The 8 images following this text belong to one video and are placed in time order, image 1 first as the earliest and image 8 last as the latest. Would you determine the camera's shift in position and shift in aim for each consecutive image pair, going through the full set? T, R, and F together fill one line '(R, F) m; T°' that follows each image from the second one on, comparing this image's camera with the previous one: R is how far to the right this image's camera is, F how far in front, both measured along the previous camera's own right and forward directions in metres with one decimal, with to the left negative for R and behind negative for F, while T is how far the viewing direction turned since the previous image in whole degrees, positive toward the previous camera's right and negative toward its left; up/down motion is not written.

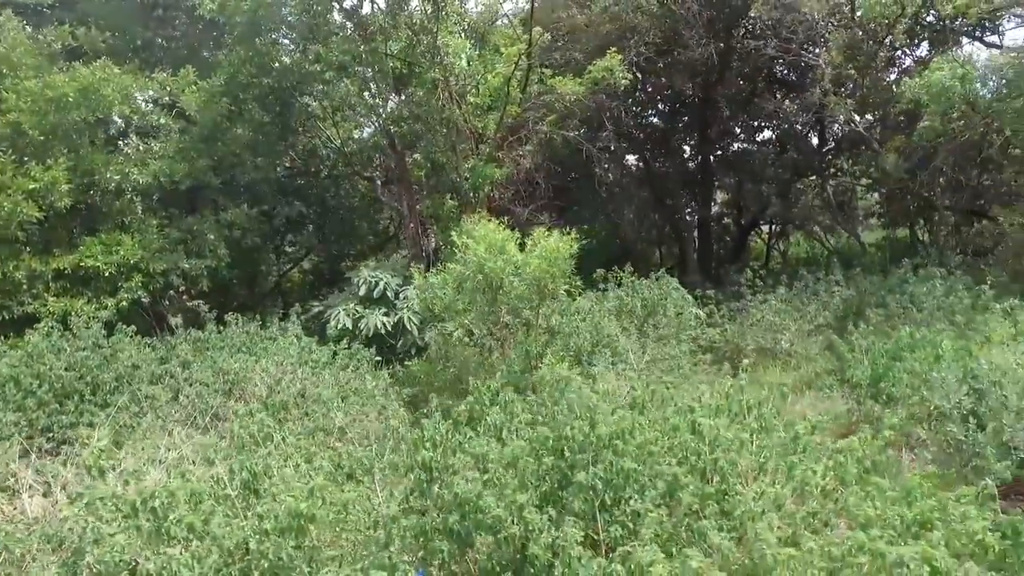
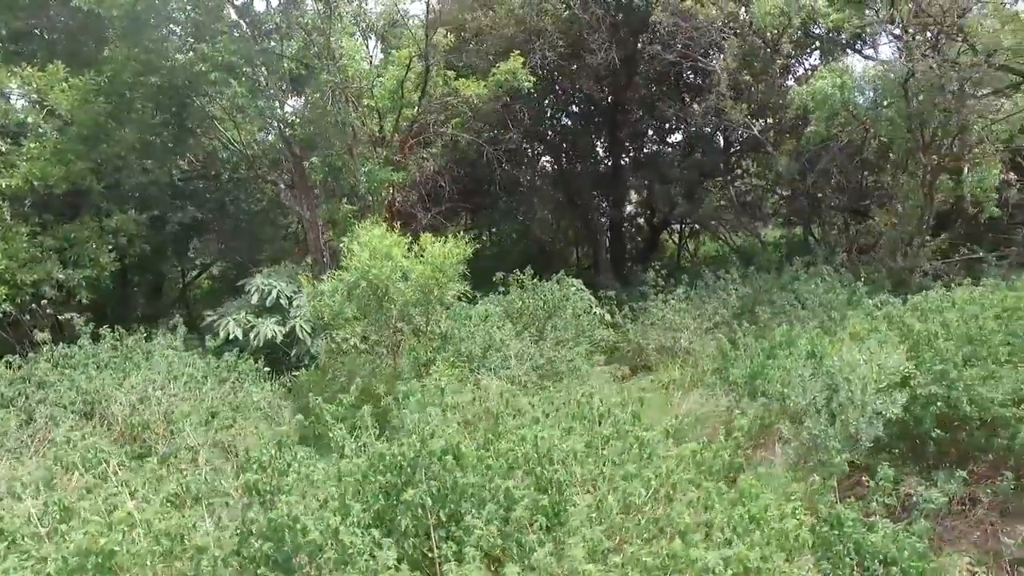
(+0.3, 0.0) m; +6°
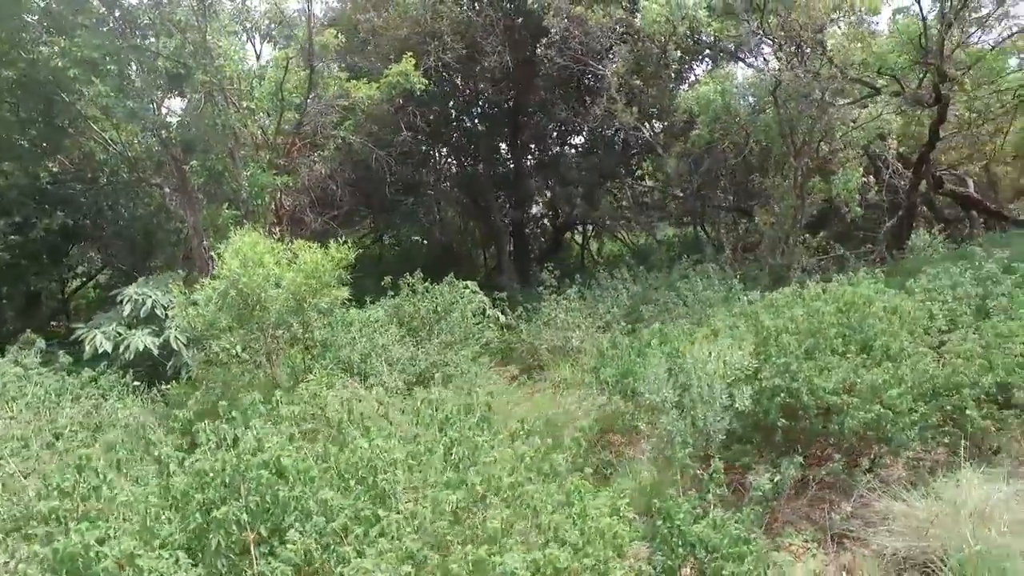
(+0.3, 0.0) m; +7°
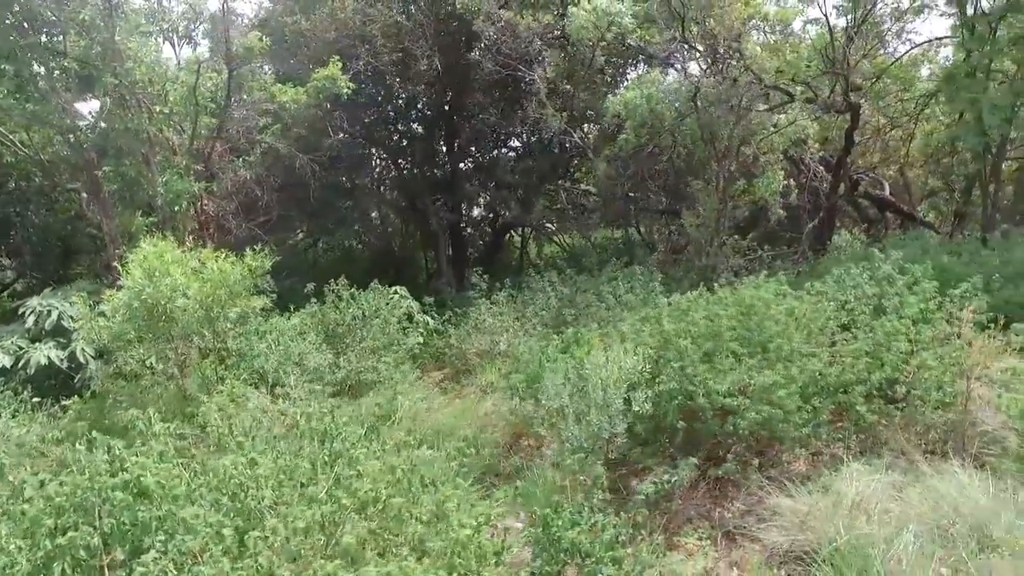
(+0.3, 0.0) m; +4°
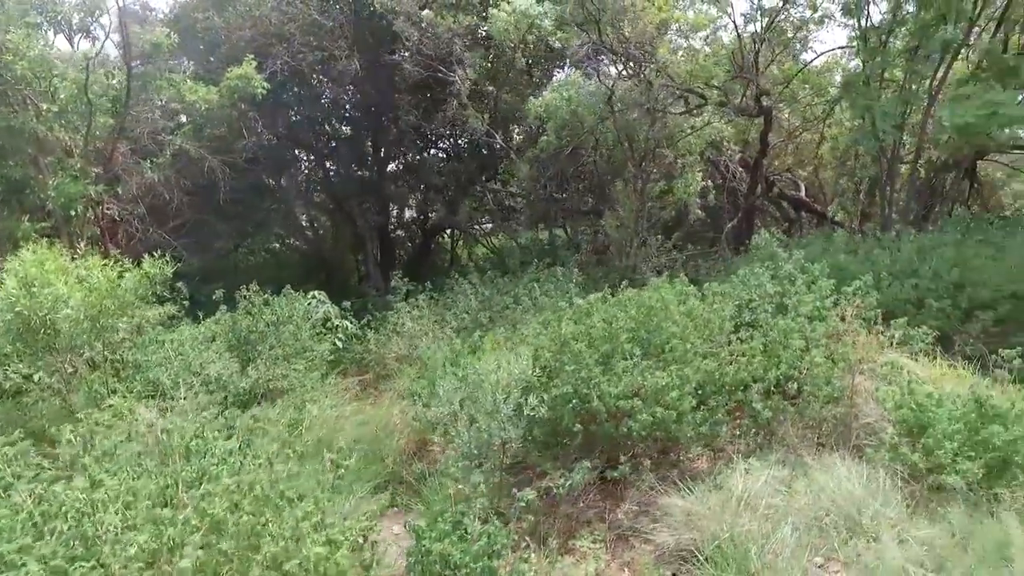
(+0.3, 0.0) m; +5°
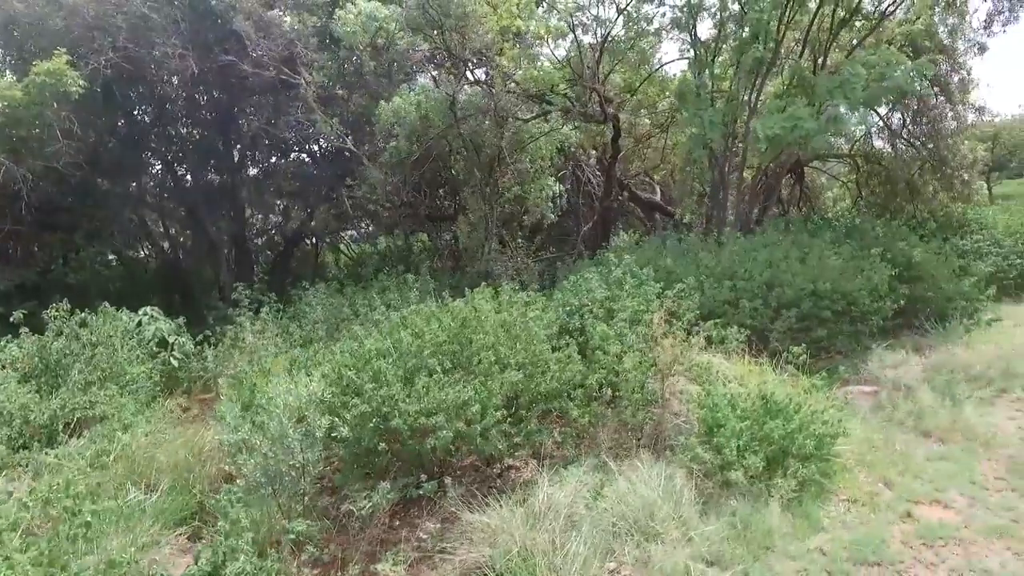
(+0.5, 0.0) m; +9°
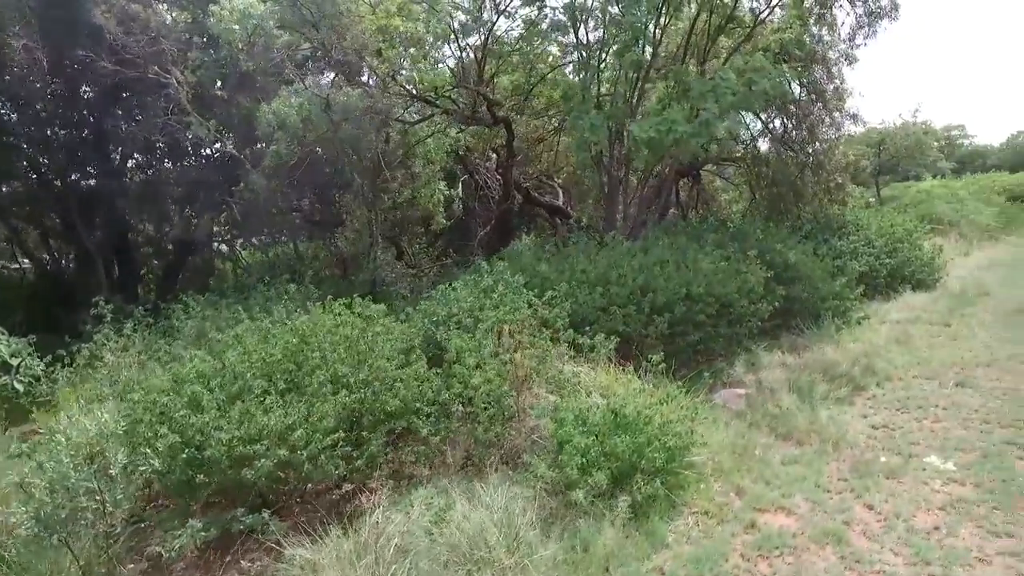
(+0.5, +0.2) m; +6°
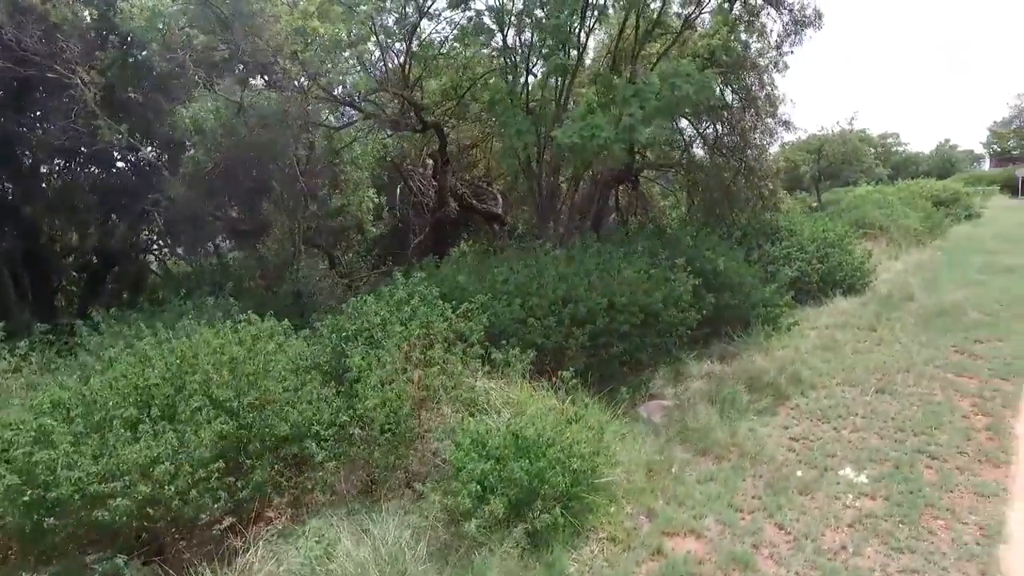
(+0.3, +0.2) m; +4°
